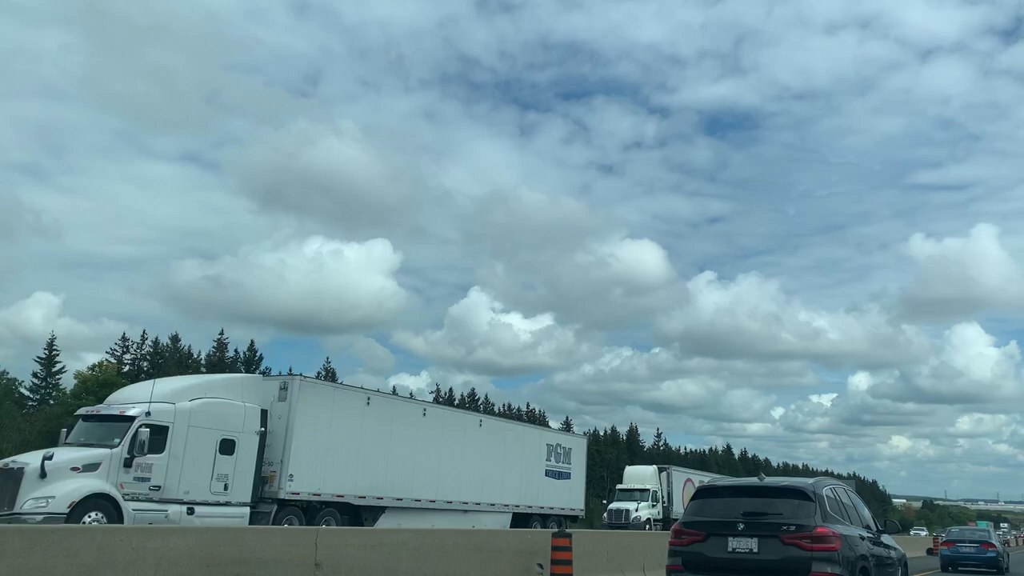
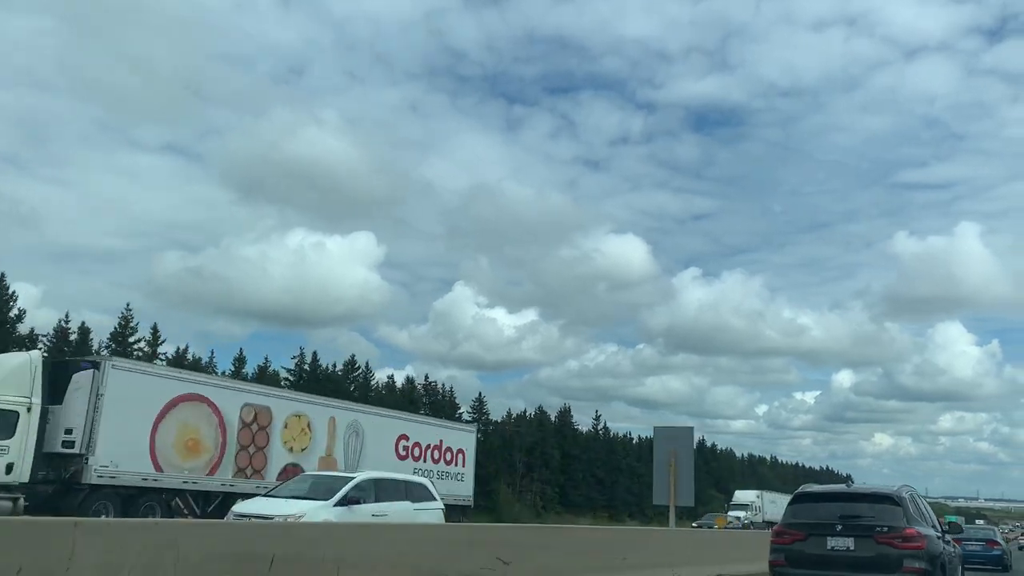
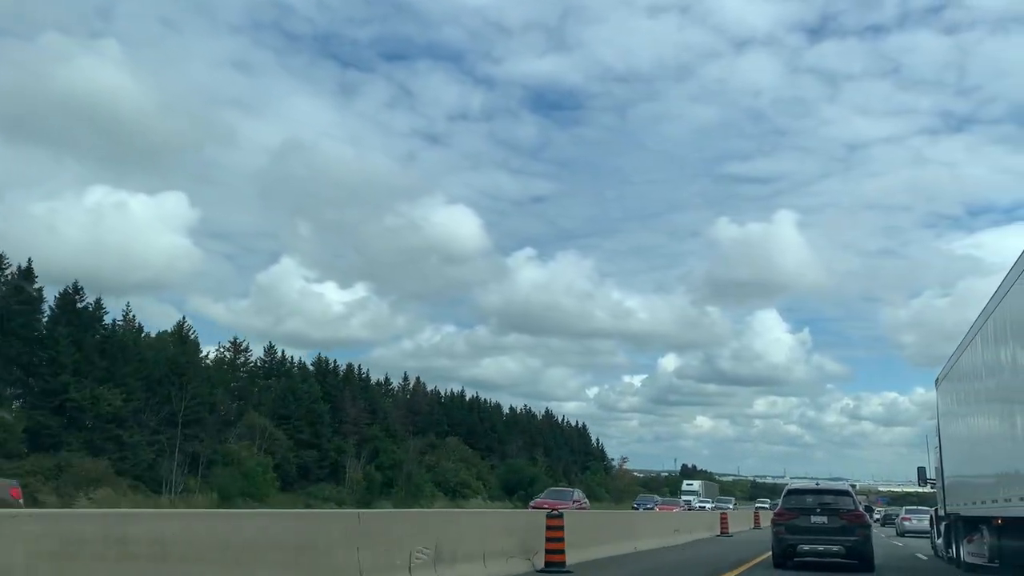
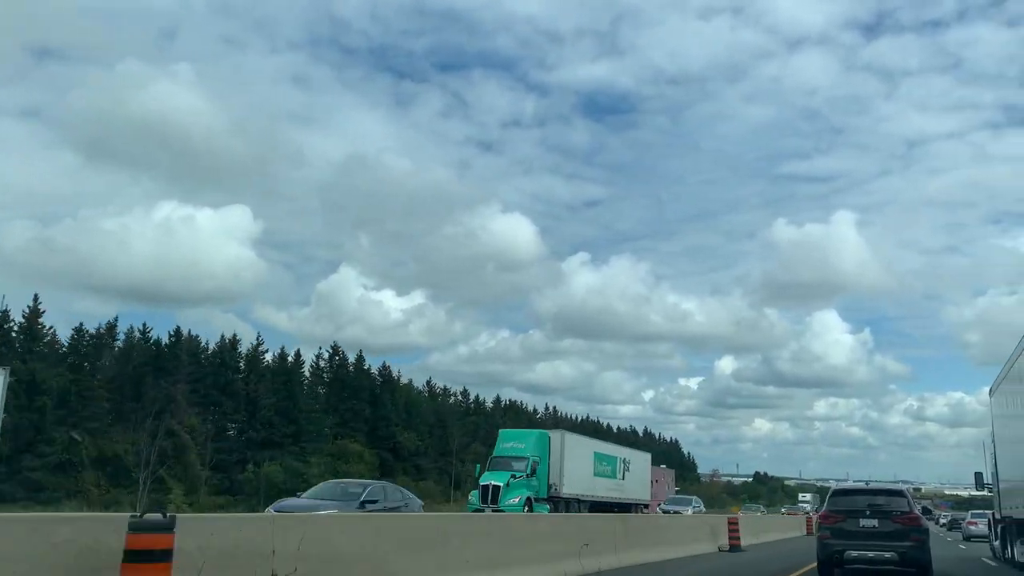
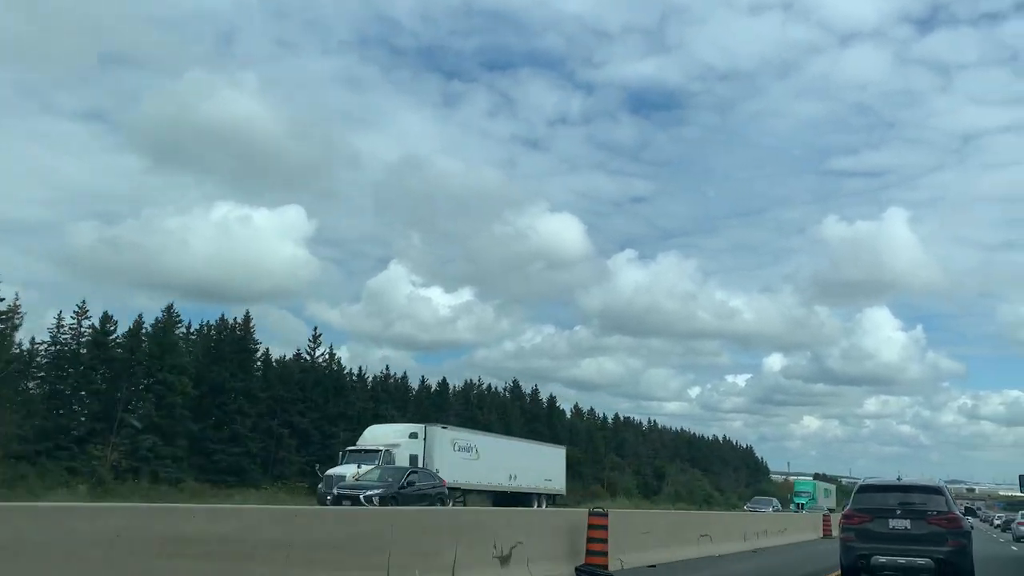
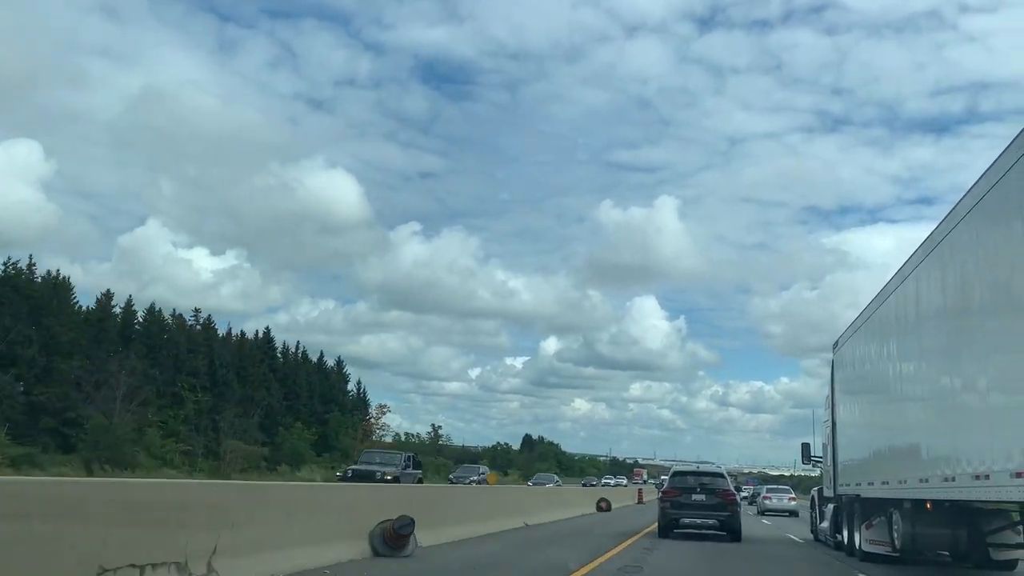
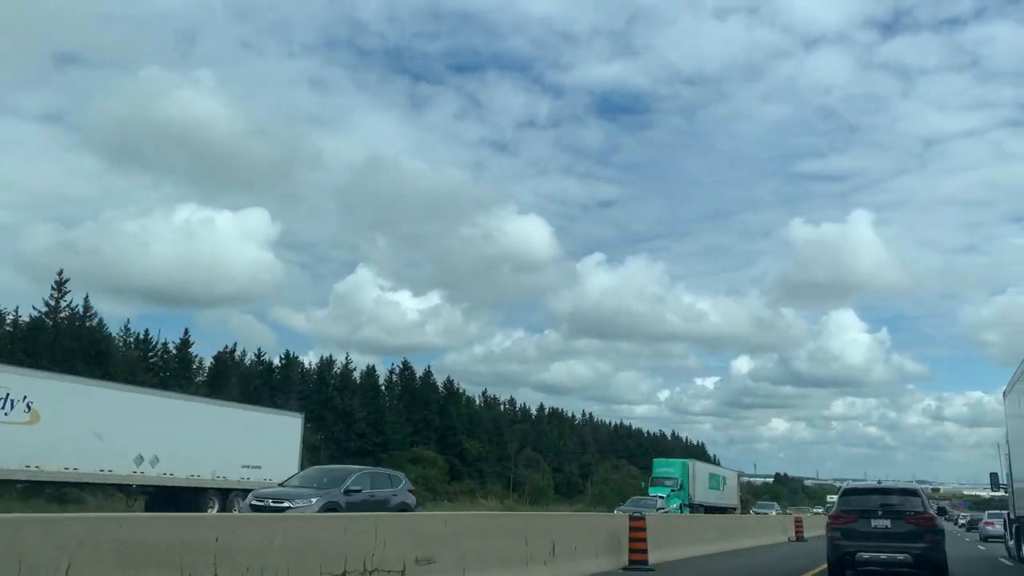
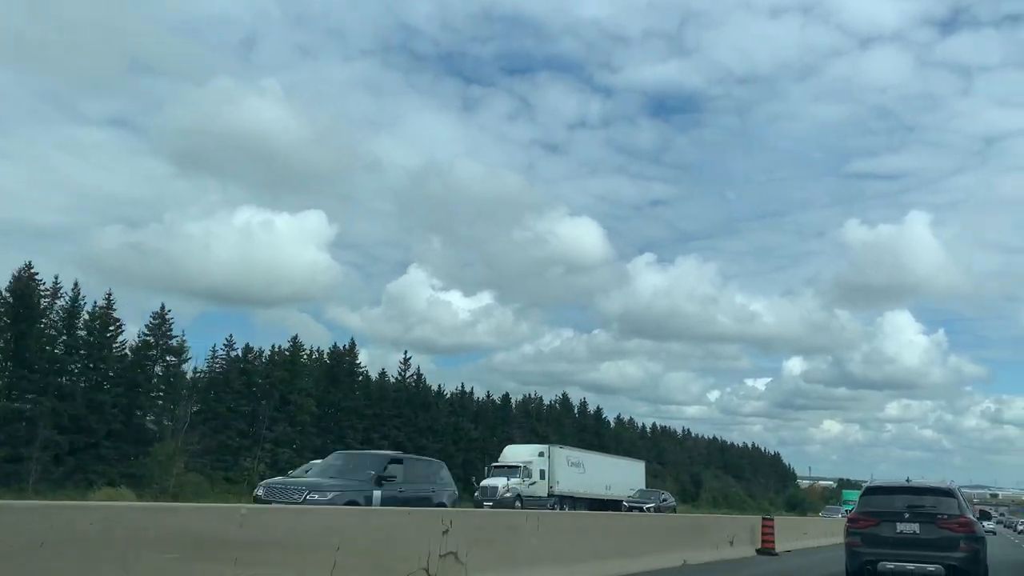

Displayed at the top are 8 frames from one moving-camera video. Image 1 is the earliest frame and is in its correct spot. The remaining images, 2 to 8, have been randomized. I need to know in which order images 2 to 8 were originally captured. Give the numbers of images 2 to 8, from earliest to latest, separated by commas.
2, 8, 5, 7, 4, 3, 6
